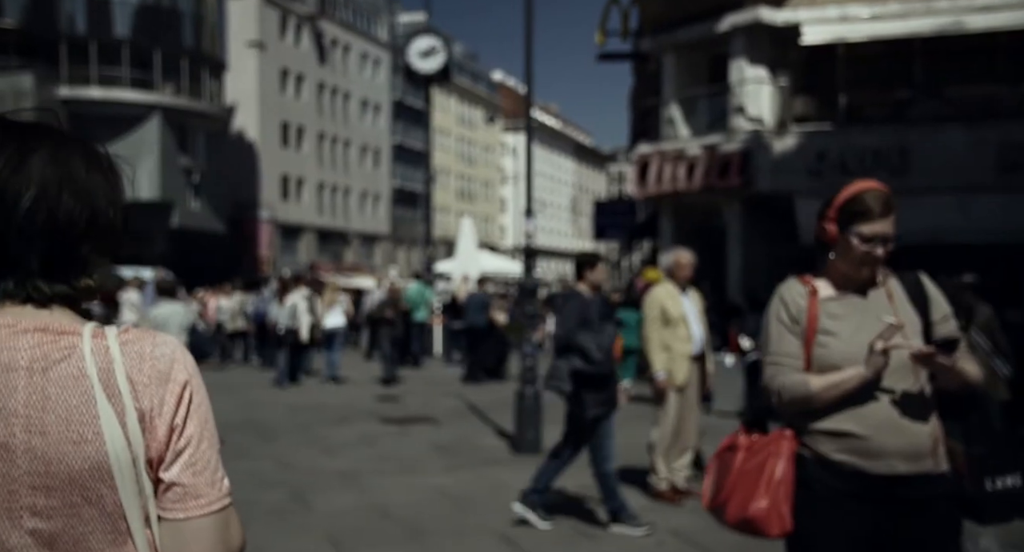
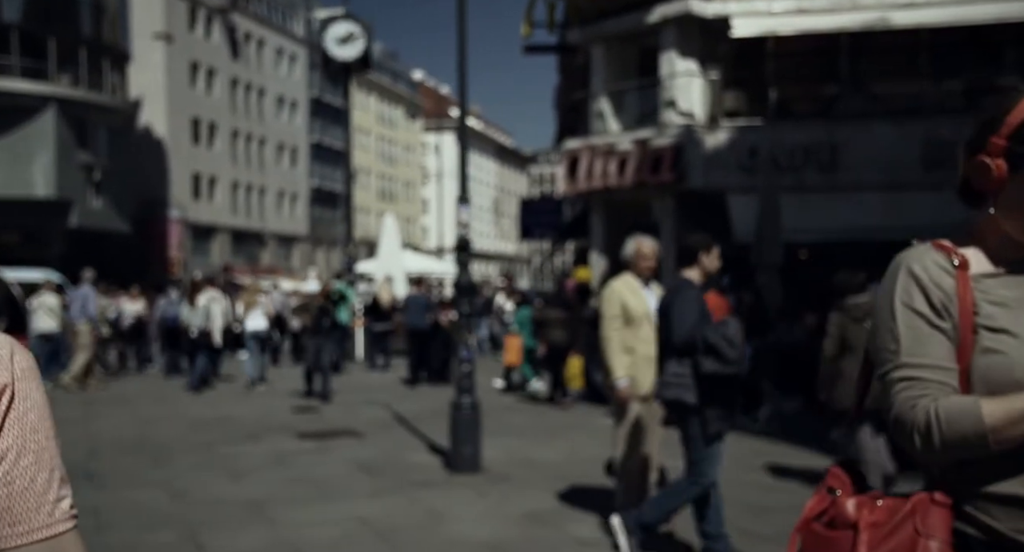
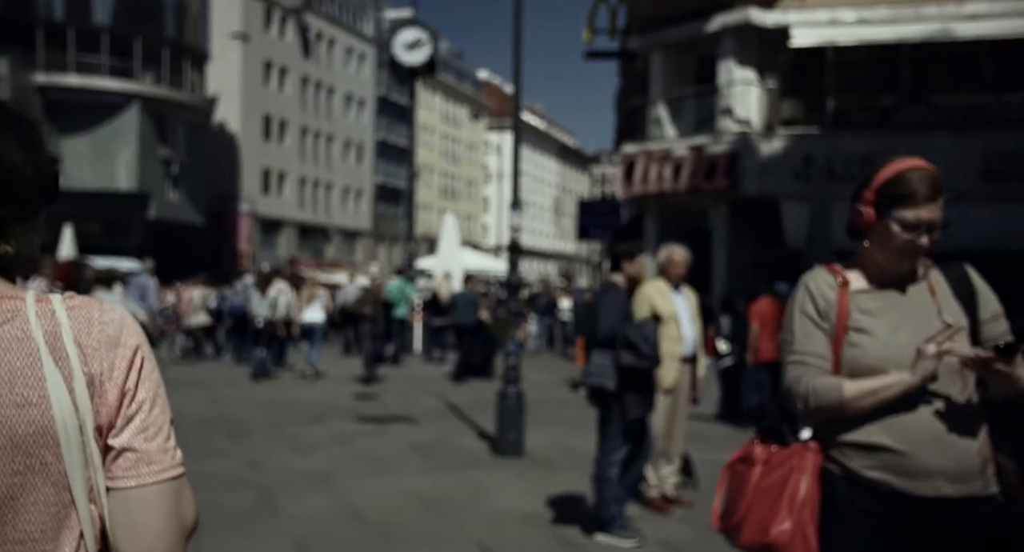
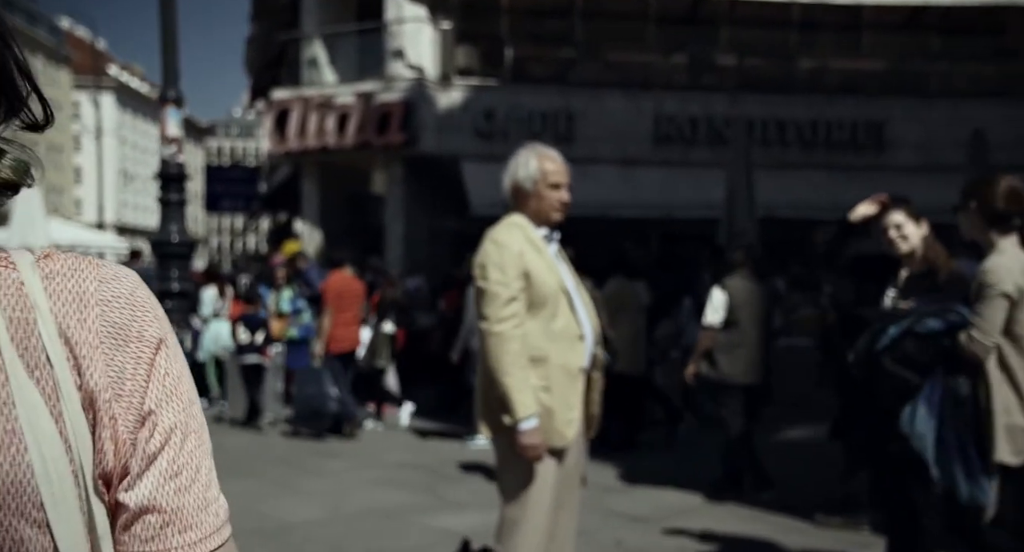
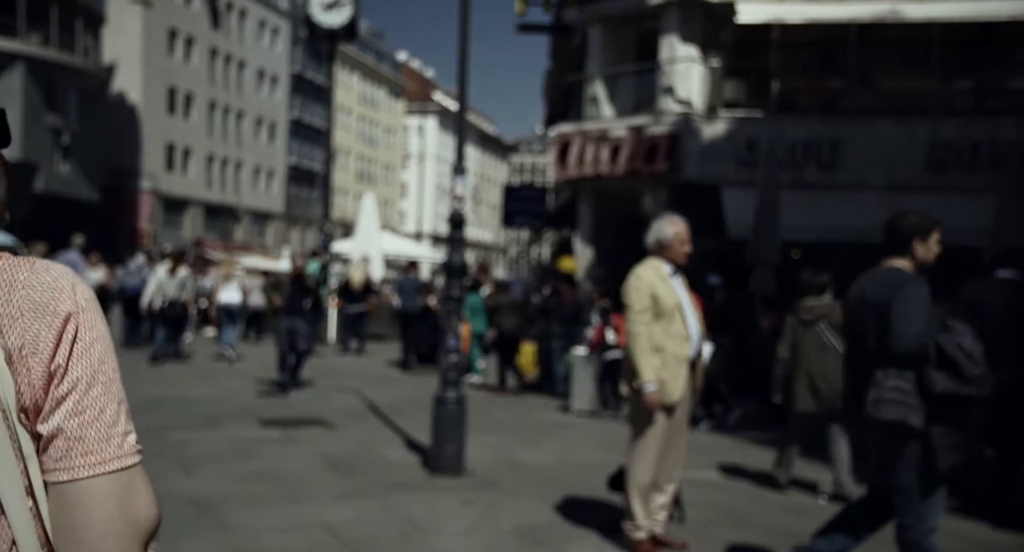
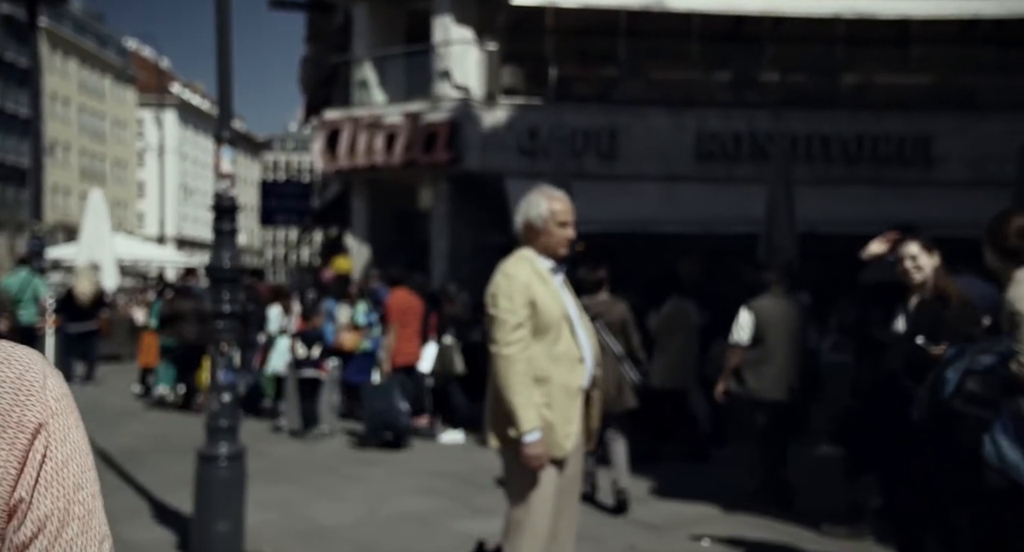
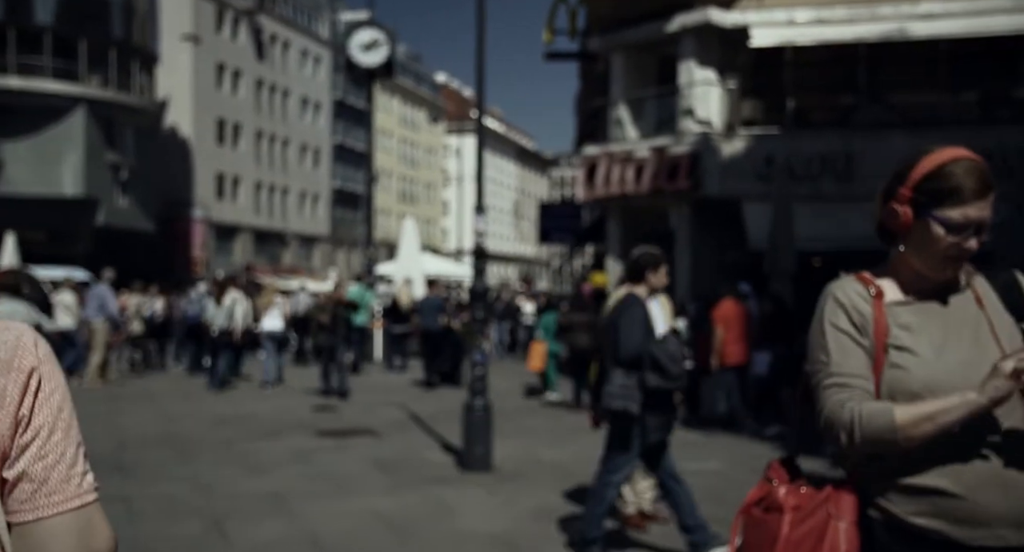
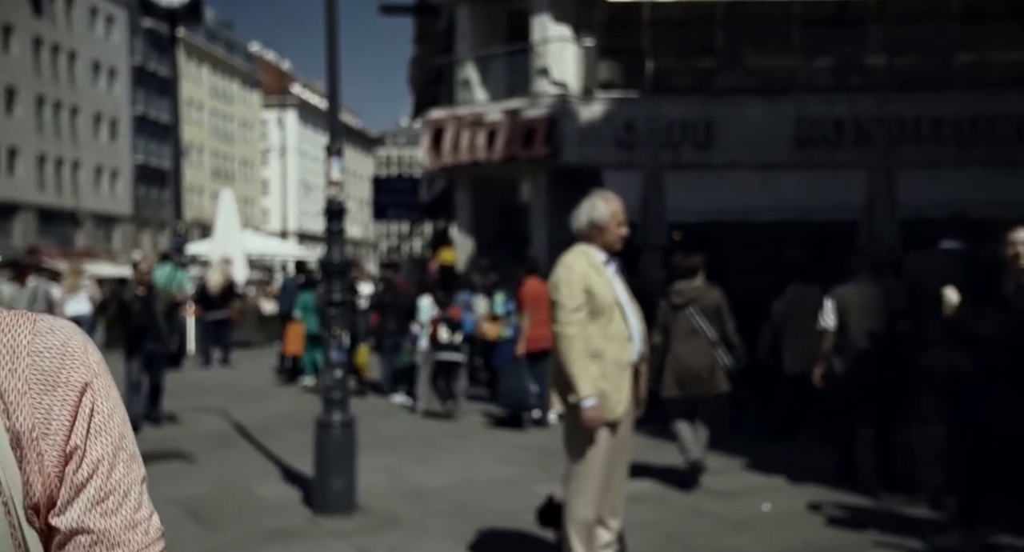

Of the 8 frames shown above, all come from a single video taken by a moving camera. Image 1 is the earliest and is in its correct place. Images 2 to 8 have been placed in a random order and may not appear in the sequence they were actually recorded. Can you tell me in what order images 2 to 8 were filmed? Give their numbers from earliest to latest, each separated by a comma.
3, 7, 2, 5, 8, 6, 4
